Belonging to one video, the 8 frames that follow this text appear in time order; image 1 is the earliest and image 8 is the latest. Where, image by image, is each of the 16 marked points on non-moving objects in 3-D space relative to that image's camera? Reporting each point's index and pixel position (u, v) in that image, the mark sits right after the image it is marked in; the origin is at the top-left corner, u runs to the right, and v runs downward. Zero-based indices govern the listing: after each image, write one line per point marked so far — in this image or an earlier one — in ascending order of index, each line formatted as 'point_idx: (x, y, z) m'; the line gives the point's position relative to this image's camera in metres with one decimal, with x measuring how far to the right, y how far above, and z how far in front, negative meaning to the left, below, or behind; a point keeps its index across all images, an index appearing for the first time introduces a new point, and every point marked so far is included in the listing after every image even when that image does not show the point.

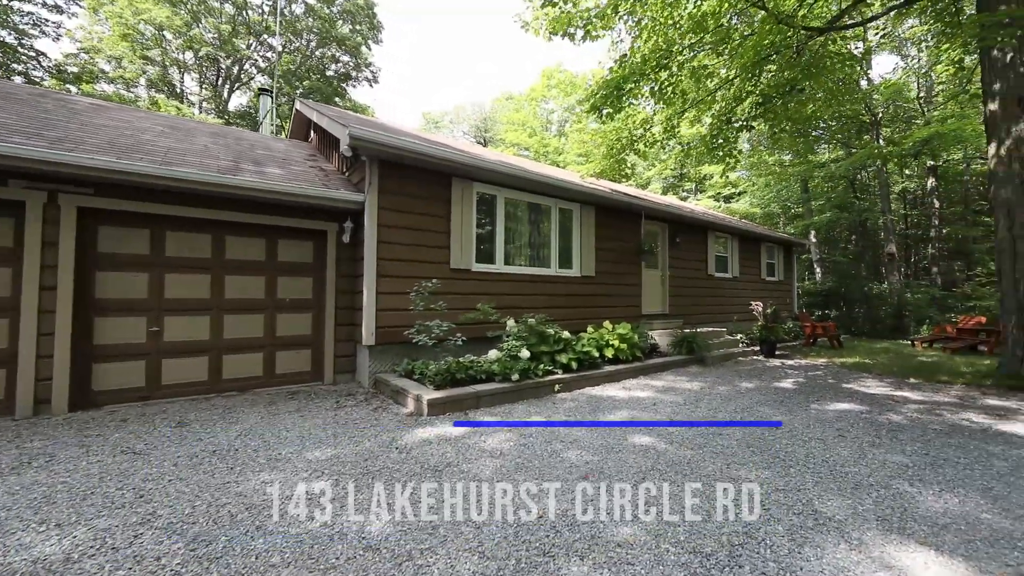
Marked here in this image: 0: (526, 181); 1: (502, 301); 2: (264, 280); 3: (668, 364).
0: (+0.2, +1.6, +6.2) m
1: (-0.2, -0.2, +6.1) m
2: (-3.1, +0.1, +5.0) m
3: (+2.4, -1.2, +6.2) m
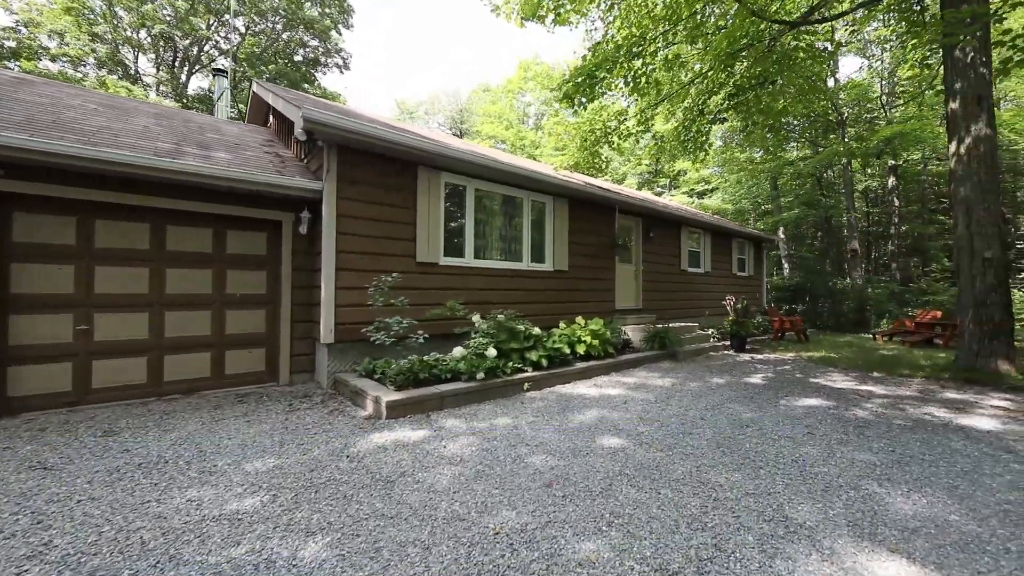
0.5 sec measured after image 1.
0: (-0.2, +1.7, +5.9) m
1: (-0.6, -0.1, +5.9) m
2: (-3.4, +0.2, +4.6) m
3: (+1.9, -1.1, +6.1) m
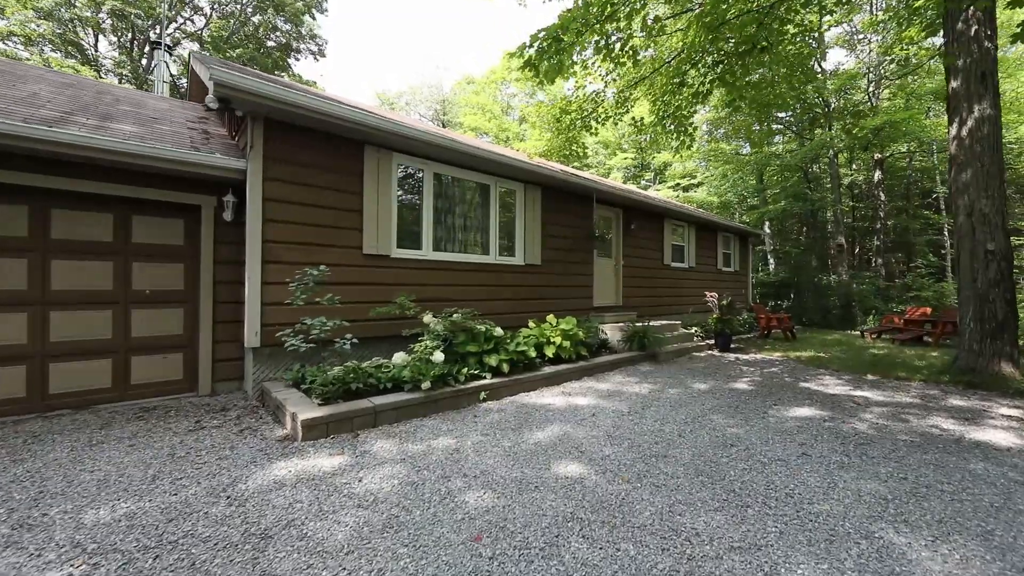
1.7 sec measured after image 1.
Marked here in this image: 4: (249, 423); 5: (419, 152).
0: (-0.7, +1.7, +5.3) m
1: (-1.1, -0.1, +5.3) m
2: (-3.9, +0.2, +4.0) m
3: (+1.4, -1.0, +5.6) m
4: (-2.2, -1.1, +3.4) m
5: (-1.2, +1.7, +5.2) m
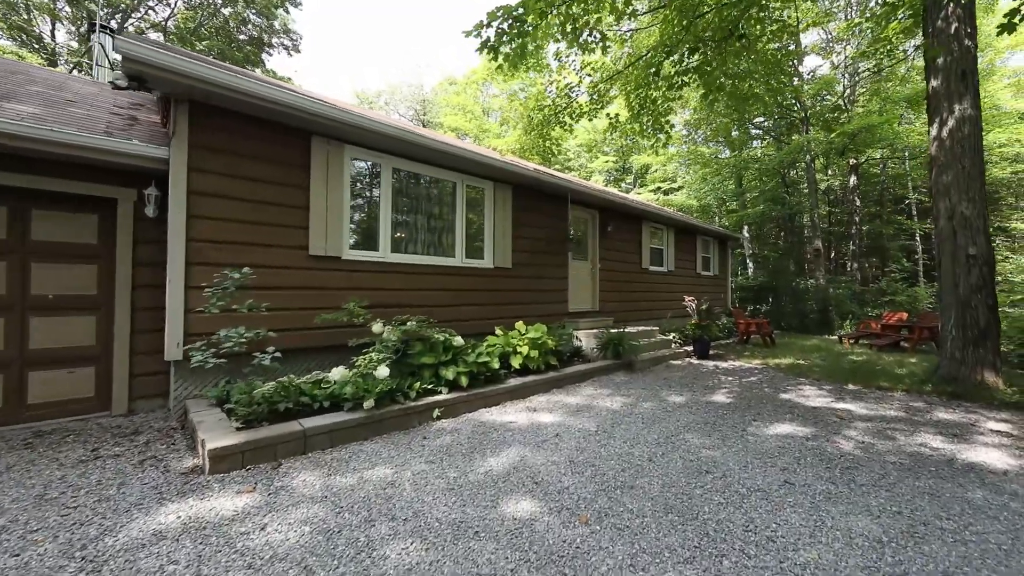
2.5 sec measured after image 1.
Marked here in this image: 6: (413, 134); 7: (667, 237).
0: (-1.1, +1.7, +4.9) m
1: (-1.5, -0.1, +4.9) m
2: (-4.3, +0.2, +3.4) m
3: (+1.0, -1.1, +5.2) m
4: (-2.6, -1.2, +3.0) m
5: (-1.6, +1.7, +4.7) m
6: (-1.1, +1.8, +4.8) m
7: (+3.8, +1.3, +9.9) m
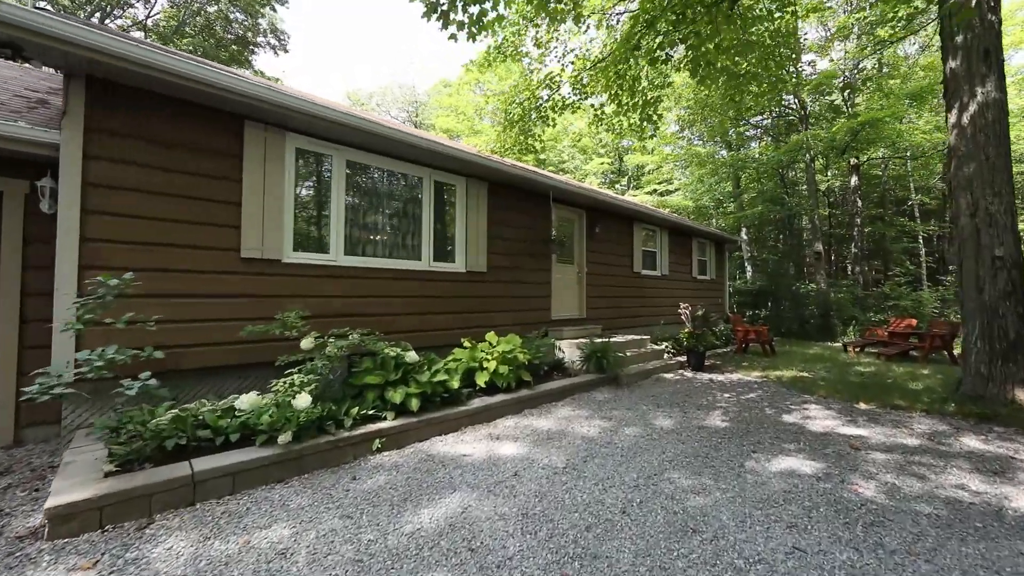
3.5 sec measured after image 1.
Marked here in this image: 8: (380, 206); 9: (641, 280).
0: (-1.5, +1.6, +4.4) m
1: (-1.9, -0.2, +4.3) m
2: (-4.6, +0.1, +2.9) m
3: (+0.6, -1.2, +4.7) m
4: (-2.9, -1.2, +2.4) m
5: (-2.0, +1.6, +4.2) m
6: (-1.4, +1.7, +4.2) m
7: (+3.4, +1.1, +9.4) m
8: (-1.5, +1.0, +4.7) m
9: (+2.8, +0.2, +8.7) m
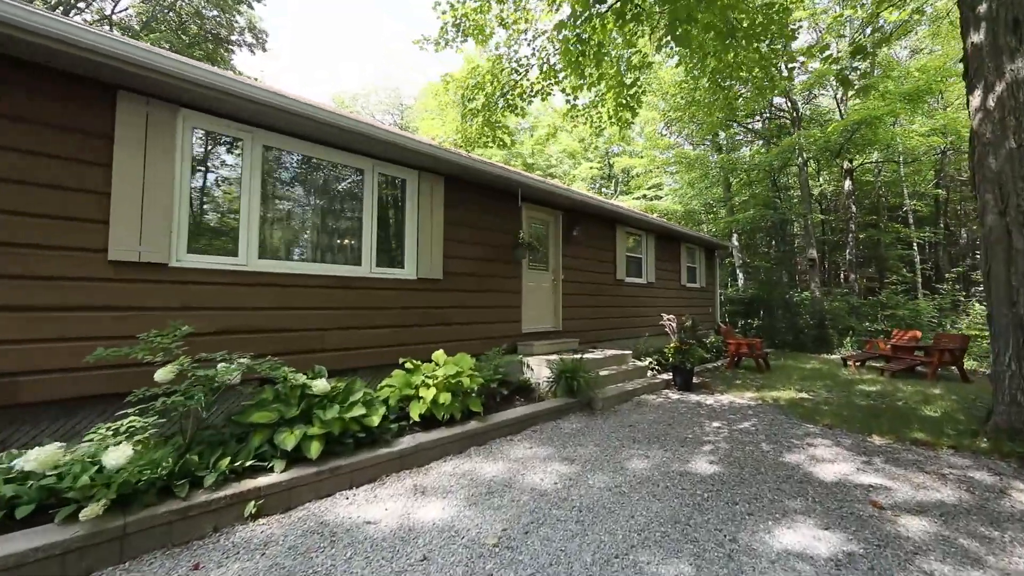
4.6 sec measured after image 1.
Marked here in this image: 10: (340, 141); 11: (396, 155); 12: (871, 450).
0: (-1.9, +1.5, +3.6) m
1: (-2.4, -0.3, +3.5) m
2: (-5.1, +0.1, +2.1) m
3: (+0.2, -1.3, +3.9) m
4: (-3.4, -1.3, +1.6) m
5: (-2.4, +1.5, +3.5) m
6: (-1.9, +1.6, +3.5) m
7: (+2.9, +1.0, +8.7) m
8: (-2.0, +0.9, +4.0) m
9: (+2.2, 0.0, +8.0) m
10: (-1.7, +1.5, +4.1) m
11: (-1.3, +1.5, +4.5) m
12: (+3.0, -1.4, +3.4) m
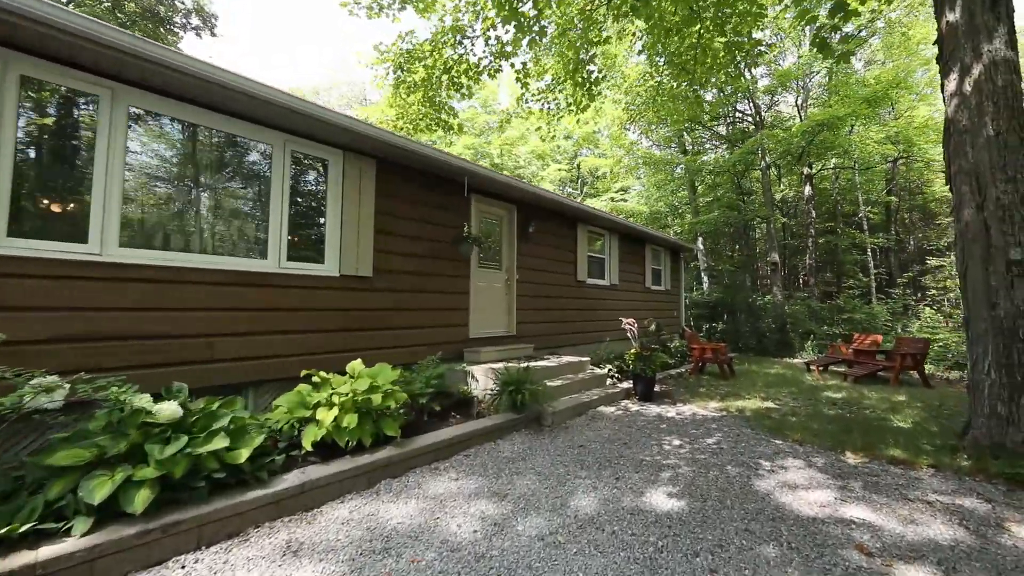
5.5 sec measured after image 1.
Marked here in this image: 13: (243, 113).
0: (-2.5, +1.6, +2.9) m
1: (-2.9, -0.3, +2.8) m
2: (-5.5, +0.1, +1.1) m
3: (-0.4, -1.2, +3.3) m
4: (-3.8, -1.2, +0.7) m
5: (-2.9, +1.5, +2.7) m
6: (-2.4, +1.7, +2.8) m
7: (+2.0, +0.9, +8.3) m
8: (-2.6, +0.9, +3.2) m
9: (+1.4, 0.0, +7.5) m
10: (-2.3, +1.5, +3.3) m
11: (-1.9, +1.5, +3.8) m
12: (+2.5, -1.3, +3.0) m
13: (-2.4, +1.5, +3.4) m
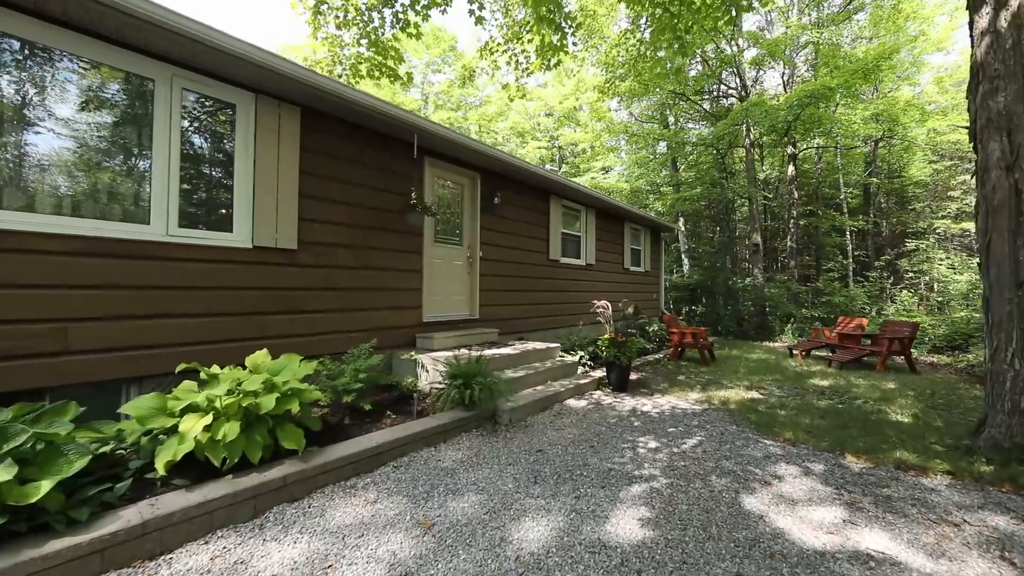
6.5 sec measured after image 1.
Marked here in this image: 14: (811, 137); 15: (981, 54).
0: (-2.8, +1.7, +2.1) m
1: (-3.3, -0.1, +2.0) m
2: (-5.8, +0.2, +0.2) m
3: (-0.8, -1.1, +2.7) m
4: (-4.0, -1.1, 0.0) m
5: (-3.3, +1.7, +1.9) m
6: (-2.8, +1.8, +2.0) m
7: (+1.4, +1.3, +7.7) m
8: (-3.0, +1.1, +2.5) m
9: (+0.8, +0.3, +6.9) m
10: (-2.7, +1.7, +2.5) m
11: (-2.3, +1.7, +3.0) m
12: (+2.1, -1.2, +2.5) m
13: (-2.8, +1.7, +2.6) m
14: (+9.8, +4.9, +13.3) m
15: (+3.4, +1.7, +2.9) m
